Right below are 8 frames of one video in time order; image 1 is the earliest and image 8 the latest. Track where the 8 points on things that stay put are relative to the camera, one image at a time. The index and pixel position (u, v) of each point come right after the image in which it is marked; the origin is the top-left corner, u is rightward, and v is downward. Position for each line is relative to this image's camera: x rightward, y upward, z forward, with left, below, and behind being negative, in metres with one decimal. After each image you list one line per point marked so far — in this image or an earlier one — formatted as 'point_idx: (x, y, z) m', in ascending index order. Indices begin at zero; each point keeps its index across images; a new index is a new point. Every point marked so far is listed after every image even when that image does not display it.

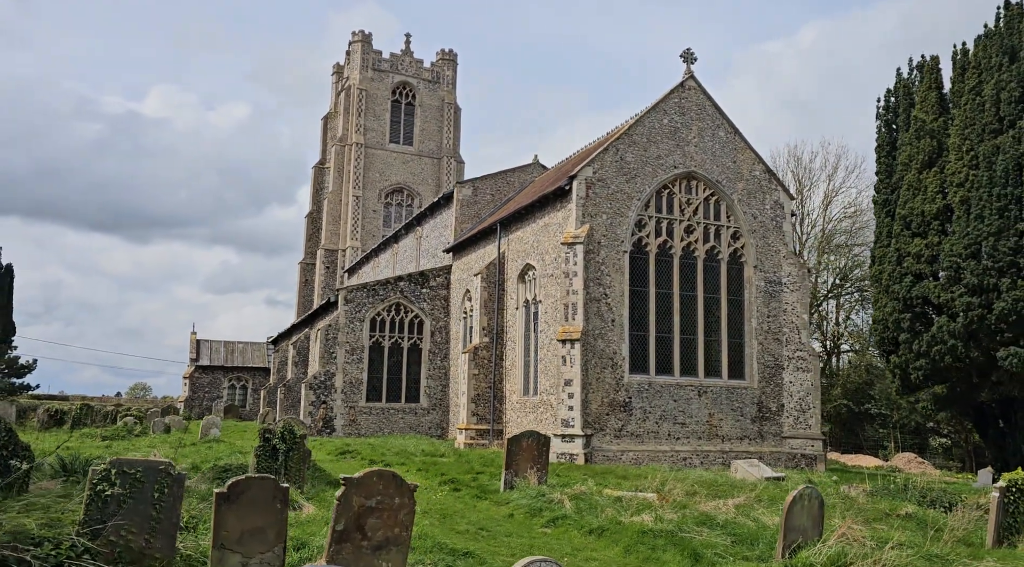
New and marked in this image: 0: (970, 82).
0: (+7.7, +3.5, +15.6) m
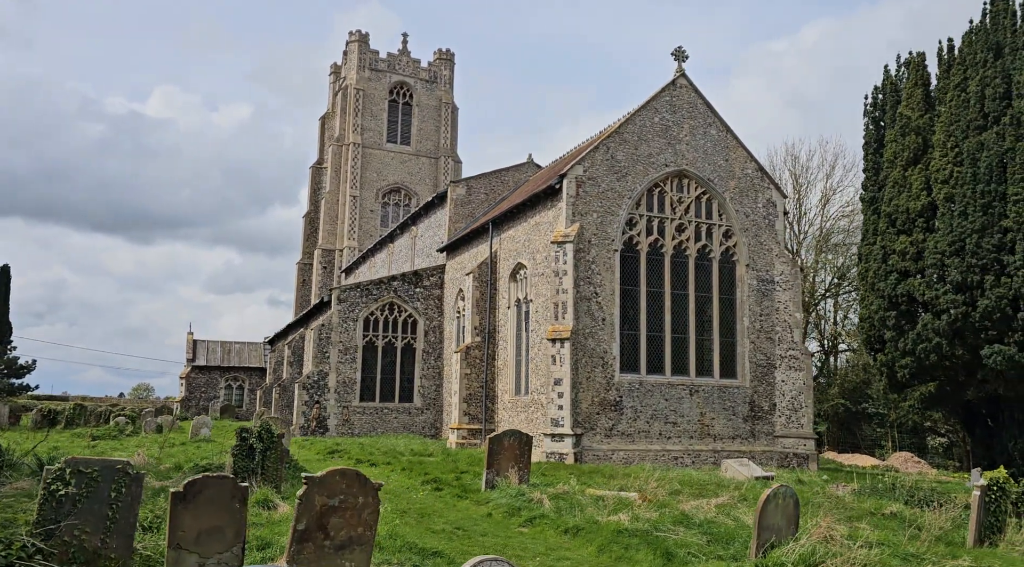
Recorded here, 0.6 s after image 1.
0: (+7.5, +3.5, +15.6) m
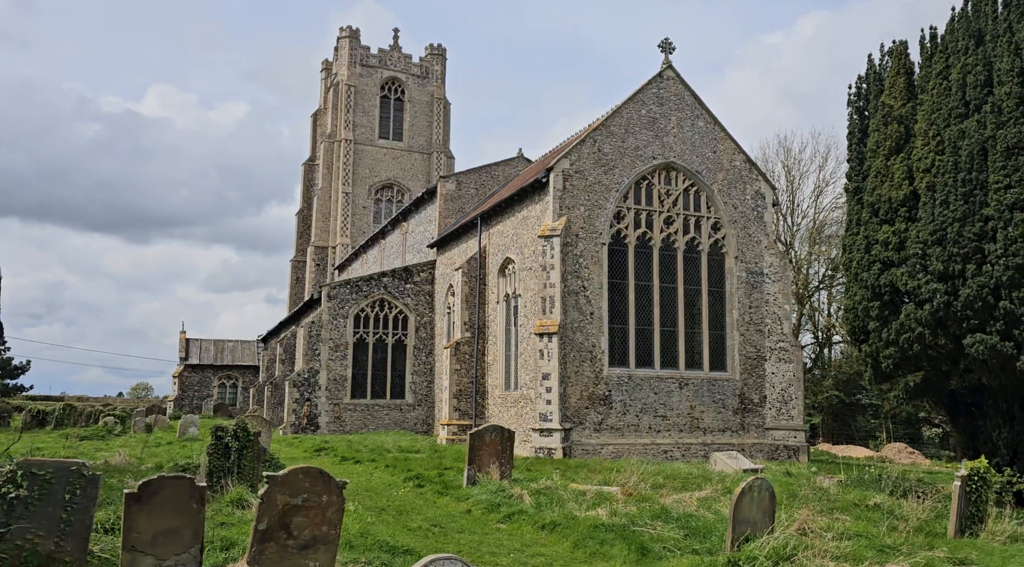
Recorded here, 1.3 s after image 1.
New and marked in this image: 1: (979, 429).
0: (+7.1, +3.7, +15.4) m
1: (+7.7, -2.4, +15.1) m
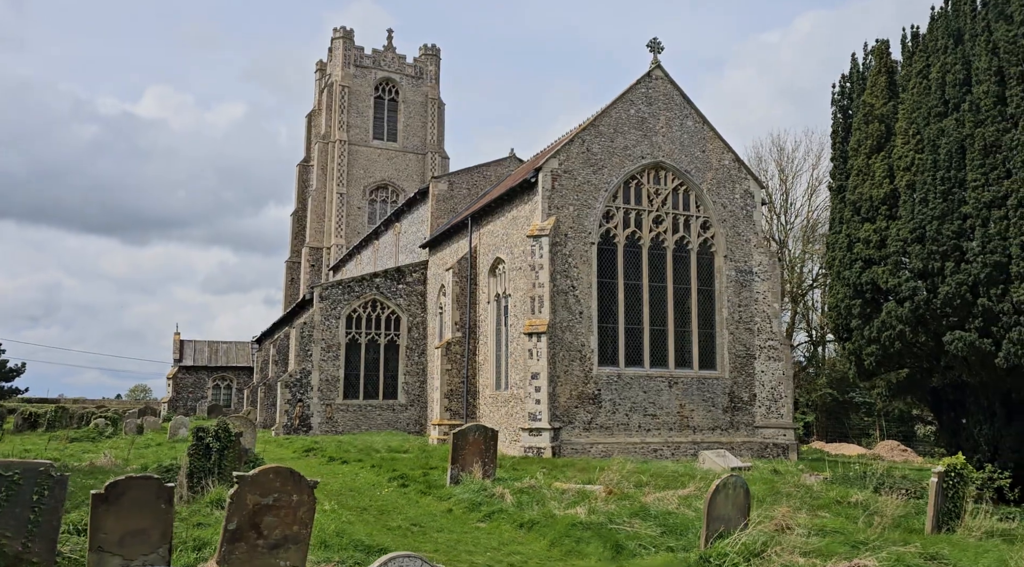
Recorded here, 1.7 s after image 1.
0: (+6.9, +3.7, +15.5) m
1: (+7.4, -2.4, +15.2) m
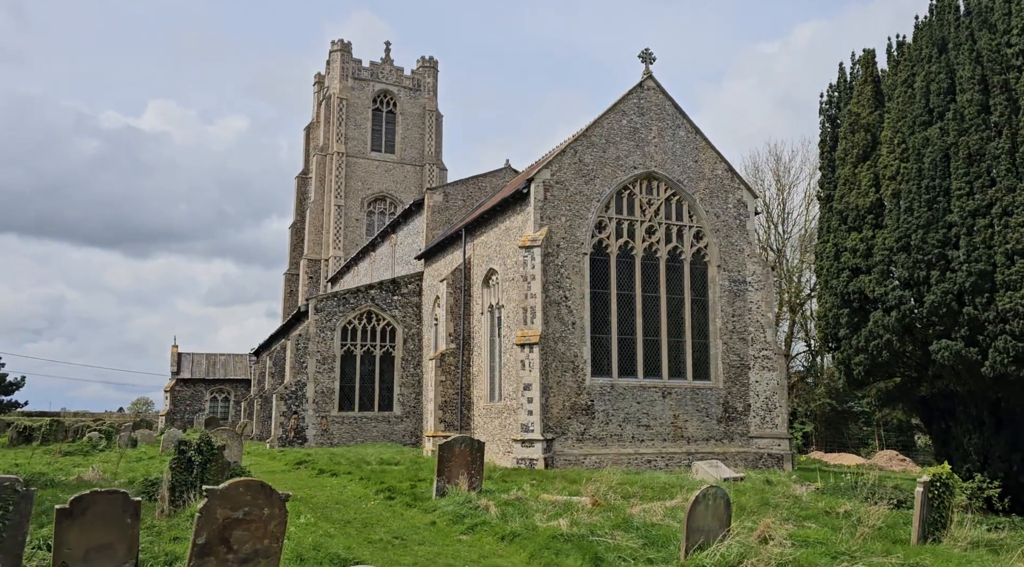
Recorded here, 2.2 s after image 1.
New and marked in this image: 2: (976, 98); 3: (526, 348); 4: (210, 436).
0: (+6.6, +3.6, +15.5) m
1: (+7.3, -2.5, +15.1) m
2: (+7.1, +2.8, +14.0) m
3: (+0.3, -1.4, +19.9) m
4: (-3.9, -2.0, +11.8) m
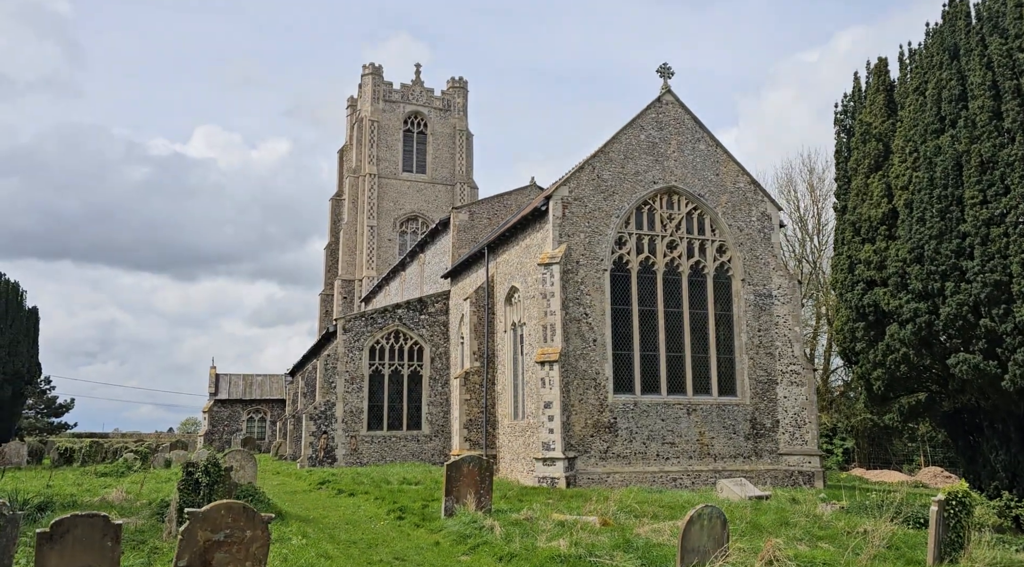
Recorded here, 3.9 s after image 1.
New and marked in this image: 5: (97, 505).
0: (+6.8, +3.4, +15.2) m
1: (+7.5, -2.7, +14.7) m
2: (+7.1, +2.7, +13.6) m
3: (+0.7, -1.8, +19.9) m
4: (-3.8, -2.3, +11.9) m
5: (-6.4, -3.4, +14.0) m
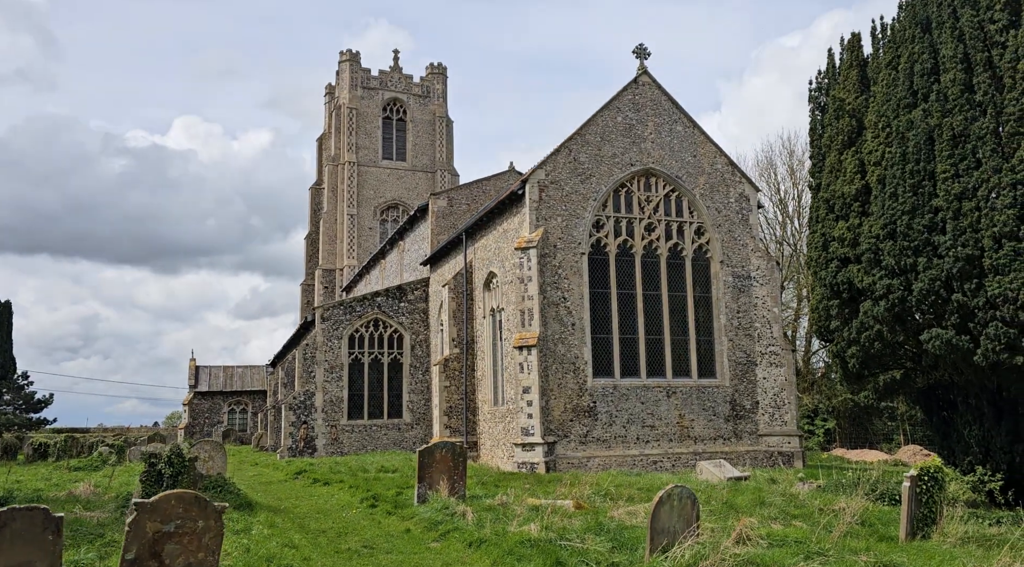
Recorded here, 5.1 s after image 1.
0: (+6.3, +3.7, +15.1) m
1: (+7.1, -2.3, +14.7) m
2: (+6.7, +3.0, +13.5) m
3: (+0.2, -1.4, +19.7) m
4: (-4.2, -2.1, +11.7) m
5: (-6.7, -3.3, +13.8) m
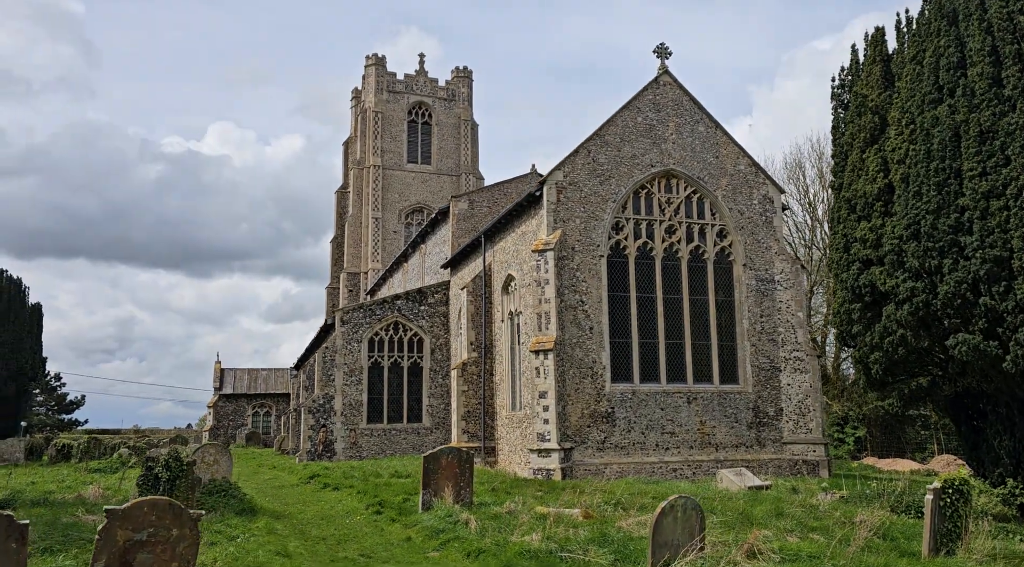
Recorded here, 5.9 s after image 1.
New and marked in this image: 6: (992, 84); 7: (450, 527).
0: (+6.5, +3.7, +14.6) m
1: (+7.2, -2.4, +14.1) m
2: (+6.8, +3.0, +13.0) m
3: (+0.6, -1.5, +19.3) m
4: (-4.1, -2.1, +11.4) m
5: (-6.6, -3.3, +13.6) m
6: (+6.9, +2.8, +13.0) m
7: (-0.7, -2.9, +10.9) m
